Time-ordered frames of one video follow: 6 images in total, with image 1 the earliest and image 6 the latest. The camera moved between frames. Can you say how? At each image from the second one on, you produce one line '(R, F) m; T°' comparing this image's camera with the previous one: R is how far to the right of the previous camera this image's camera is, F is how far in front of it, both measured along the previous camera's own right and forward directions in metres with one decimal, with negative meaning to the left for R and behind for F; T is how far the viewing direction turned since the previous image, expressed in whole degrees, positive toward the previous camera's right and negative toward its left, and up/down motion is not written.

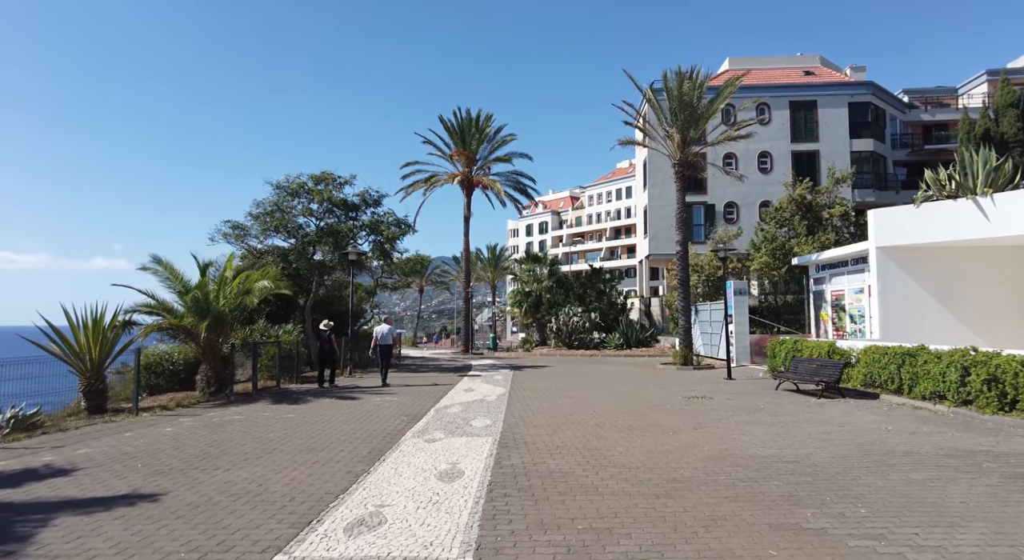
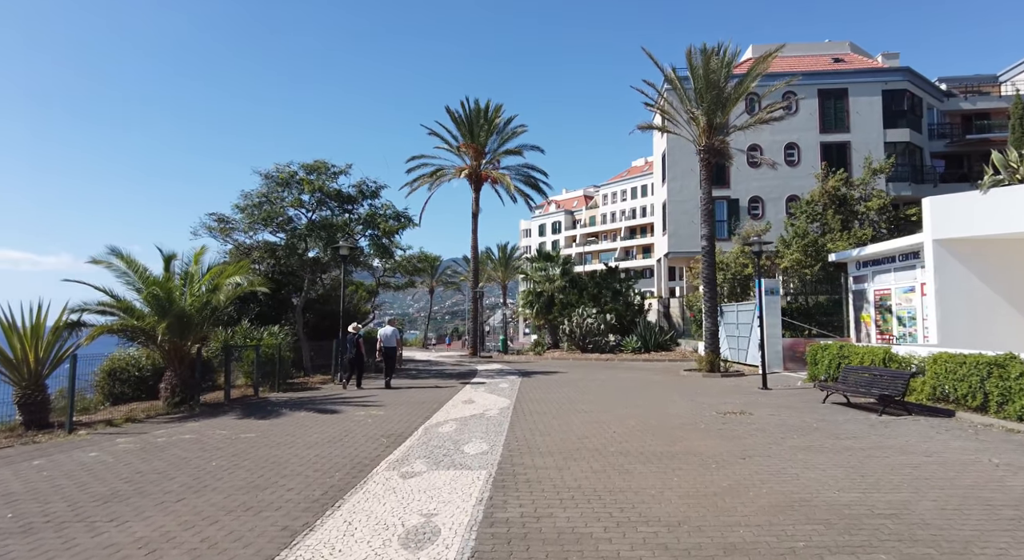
(+0.1, +1.7) m; -1°
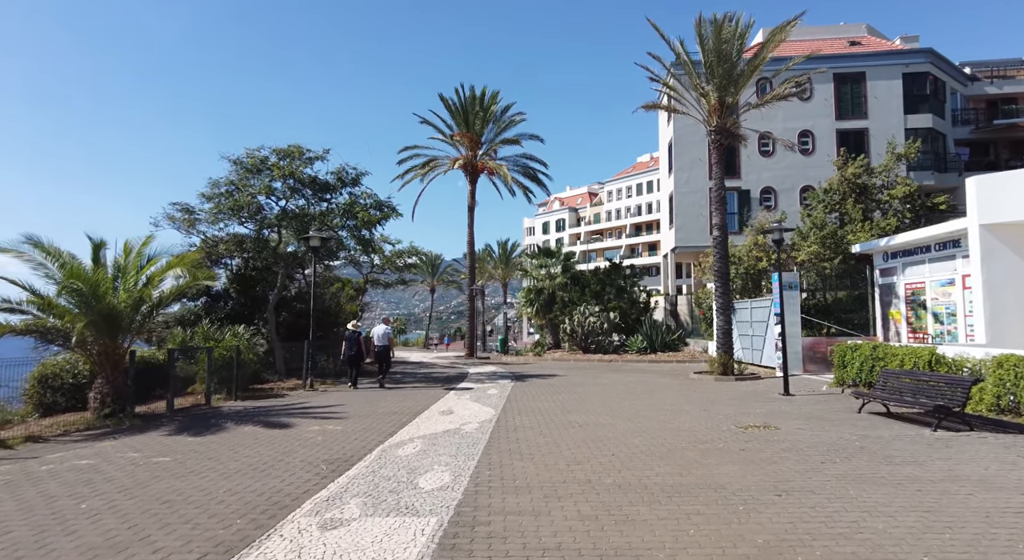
(+0.4, +1.7) m; -1°
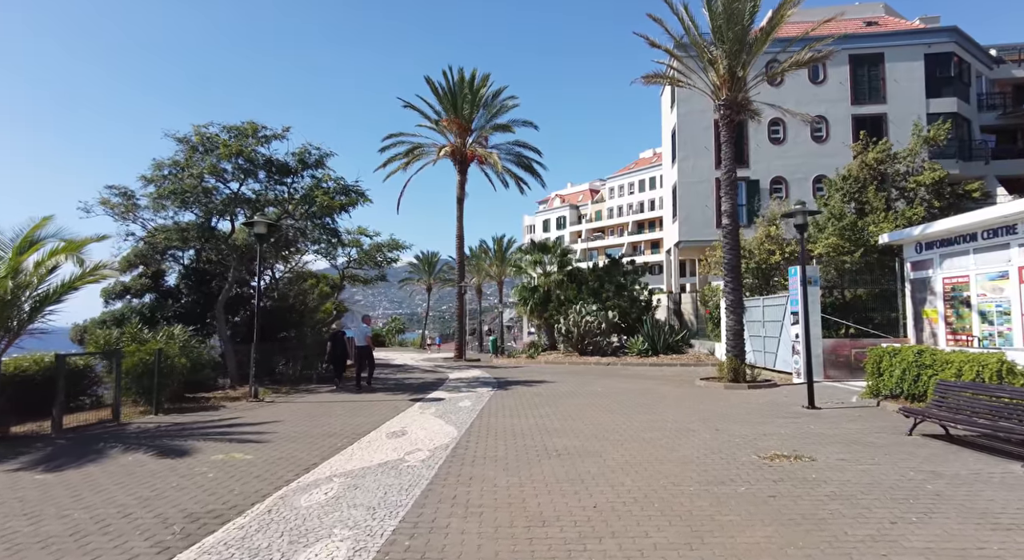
(+0.5, +2.0) m; 0°
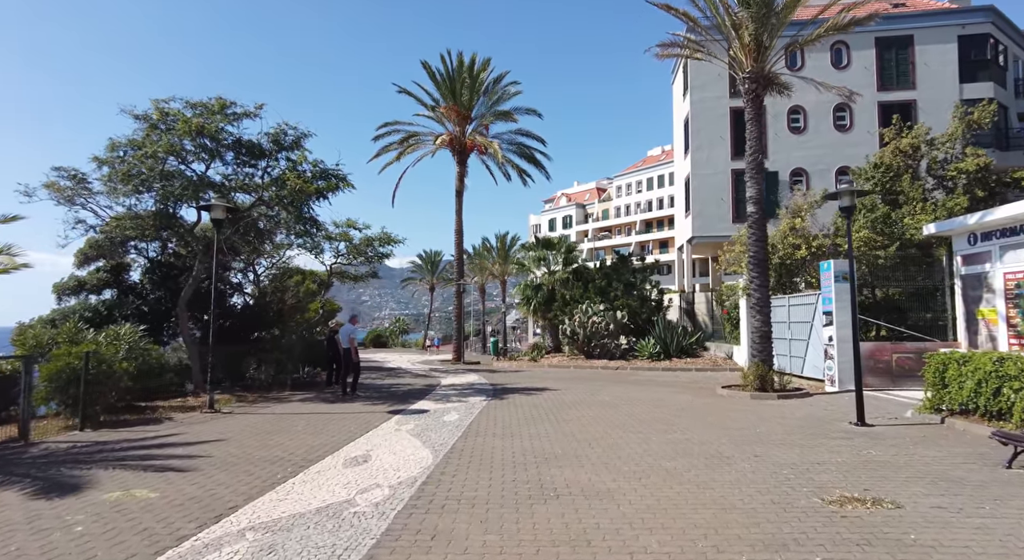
(+0.2, +1.7) m; -1°
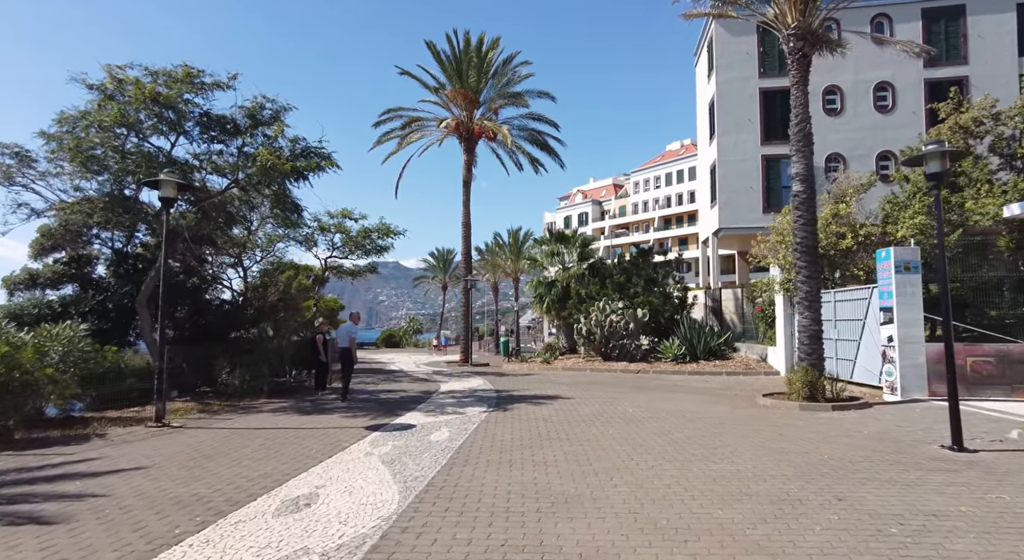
(+0.2, +1.9) m; -2°
